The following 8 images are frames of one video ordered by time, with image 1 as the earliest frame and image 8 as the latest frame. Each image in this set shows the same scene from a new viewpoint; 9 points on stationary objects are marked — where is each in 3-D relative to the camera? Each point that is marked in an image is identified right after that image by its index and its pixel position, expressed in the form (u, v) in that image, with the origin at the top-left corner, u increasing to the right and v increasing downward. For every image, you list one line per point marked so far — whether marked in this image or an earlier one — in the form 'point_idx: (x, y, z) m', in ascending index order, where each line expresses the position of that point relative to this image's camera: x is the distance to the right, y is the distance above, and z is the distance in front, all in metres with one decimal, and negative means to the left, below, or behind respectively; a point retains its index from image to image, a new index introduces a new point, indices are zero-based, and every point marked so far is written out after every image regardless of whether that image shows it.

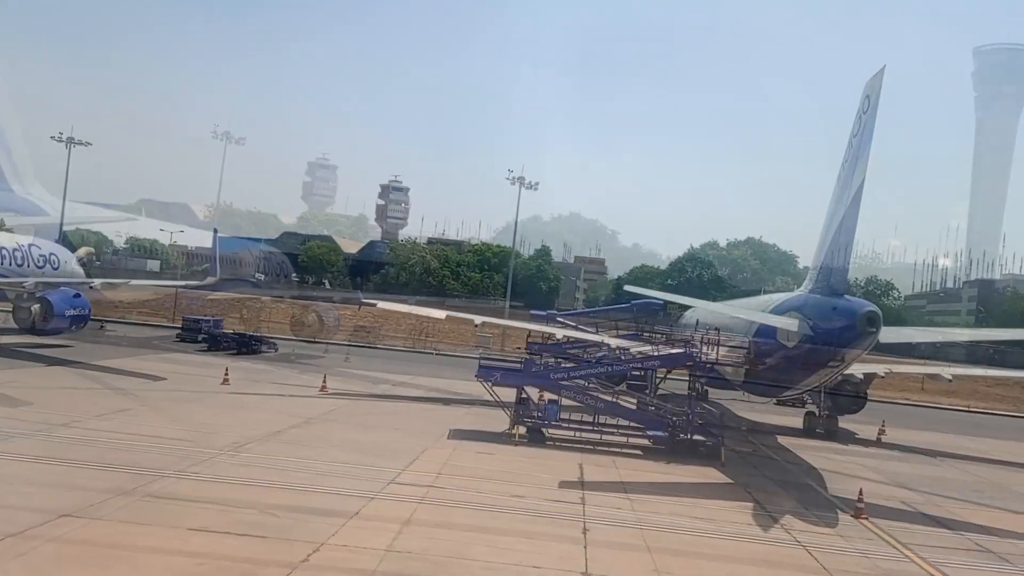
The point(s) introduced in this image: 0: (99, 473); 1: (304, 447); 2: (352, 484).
0: (-7.1, -3.1, +13.0) m
1: (-4.7, -3.6, +17.0) m
2: (-2.9, -3.6, +14.0) m
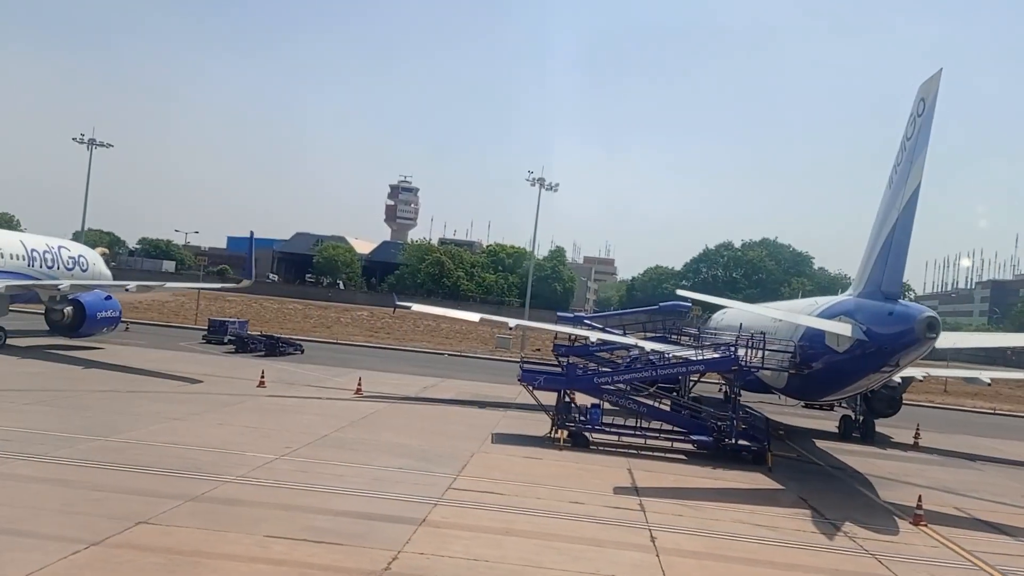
0: (-6.0, -3.2, +13.0) m
1: (-3.5, -3.7, +17.0) m
2: (-1.8, -3.7, +13.9) m
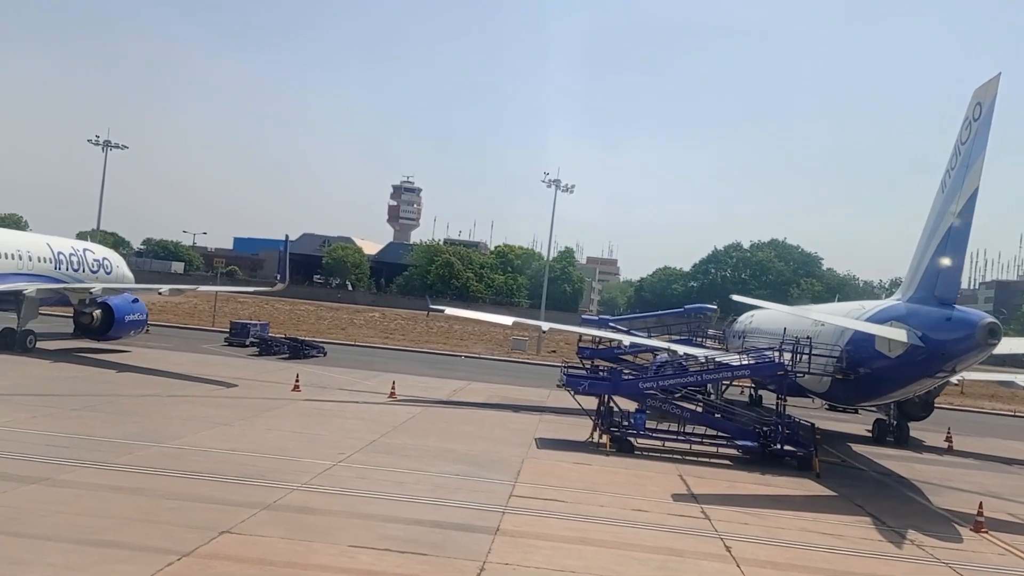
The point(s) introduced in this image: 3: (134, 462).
0: (-4.8, -3.4, +12.9) m
1: (-2.4, -3.8, +16.9) m
2: (-0.7, -3.8, +13.9) m
3: (-7.0, -3.2, +14.0) m
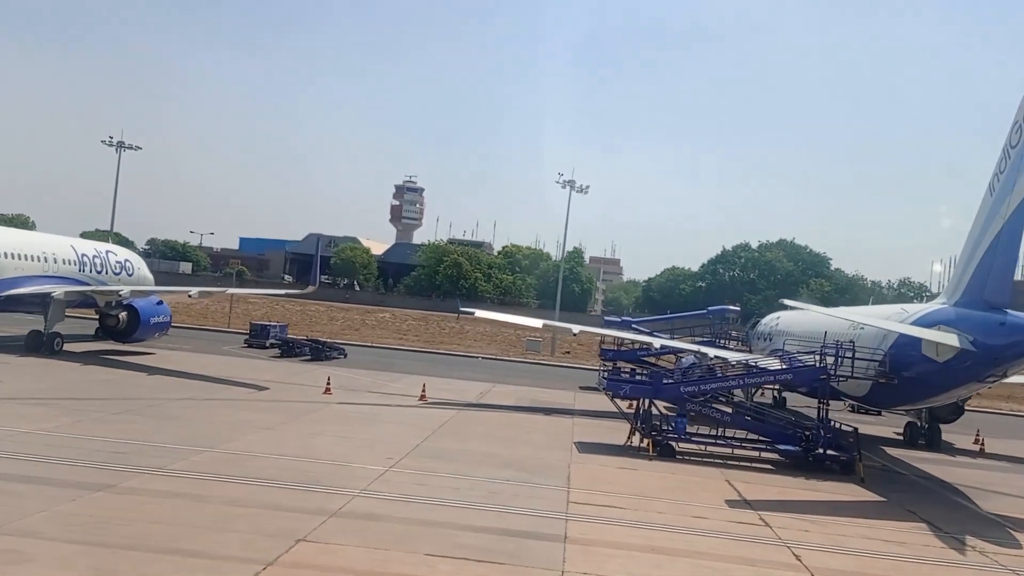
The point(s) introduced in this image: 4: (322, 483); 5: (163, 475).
0: (-3.7, -3.5, +12.9) m
1: (-1.3, -3.9, +16.8) m
2: (+0.4, -3.9, +13.8) m
3: (-5.9, -3.3, +13.9) m
4: (-3.4, -3.6, +13.7) m
5: (-6.1, -3.2, +13.1) m
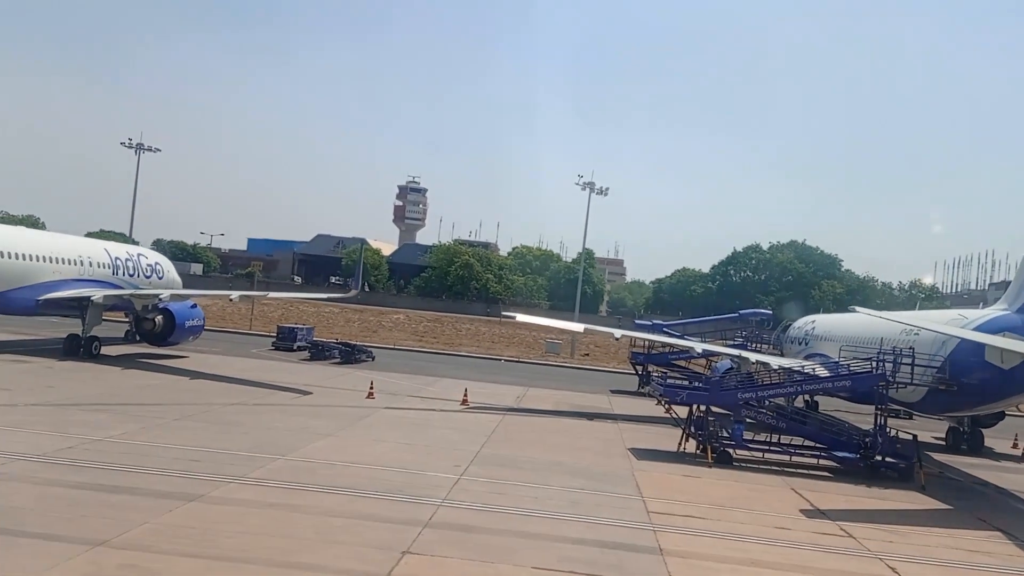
0: (-2.3, -3.6, +12.8) m
1: (+0.2, -4.0, +16.7) m
2: (+1.9, -4.1, +13.7) m
3: (-4.4, -3.5, +13.9) m
4: (-2.0, -3.7, +13.6) m
5: (-4.6, -3.4, +13.0) m
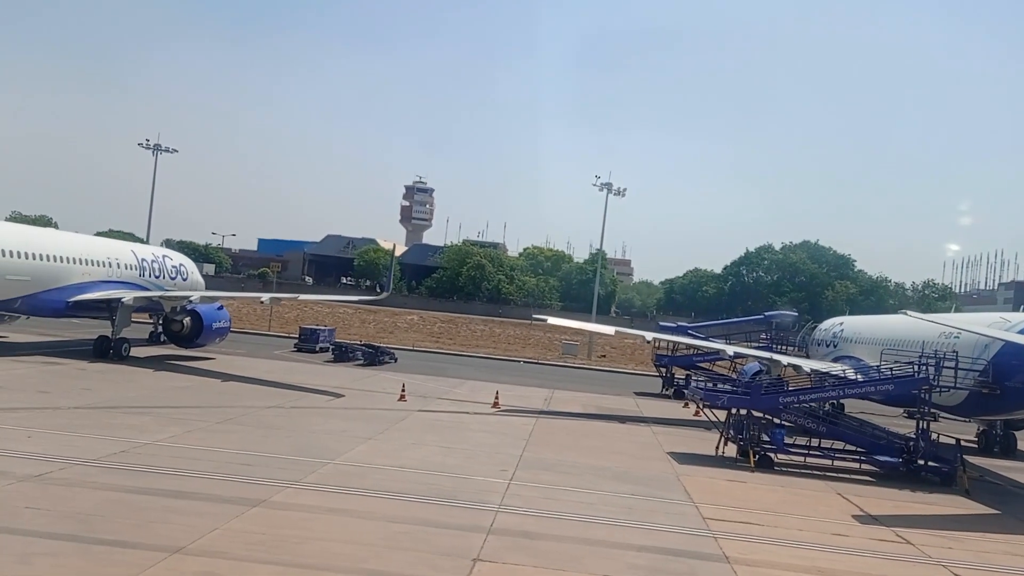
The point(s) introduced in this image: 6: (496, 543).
0: (-1.3, -3.7, +12.7) m
1: (+1.2, -4.1, +16.7) m
2: (+2.9, -4.2, +13.6) m
3: (-3.4, -3.6, +13.9) m
4: (-1.0, -3.8, +13.6) m
5: (-3.6, -3.5, +13.0) m
6: (-0.2, -3.8, +11.1) m
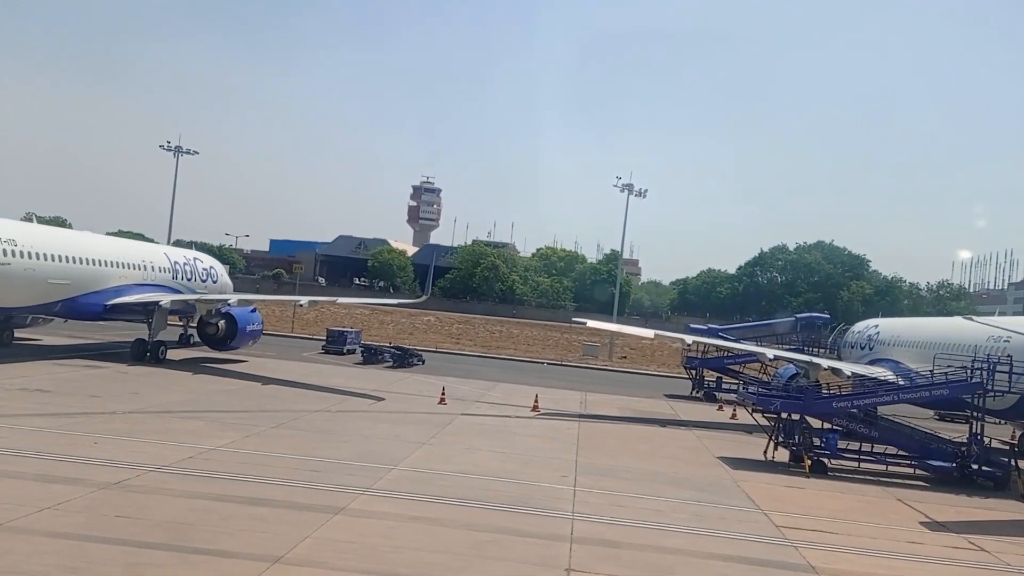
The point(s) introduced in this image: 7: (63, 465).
0: (0.0, -3.8, +12.7) m
1: (+2.6, -4.2, +16.6) m
2: (+4.2, -4.3, +13.5) m
3: (-2.1, -3.7, +13.8) m
4: (+0.3, -3.9, +13.5) m
5: (-2.3, -3.6, +13.0) m
6: (+1.0, -3.9, +11.0) m
7: (-7.8, -3.1, +13.1) m
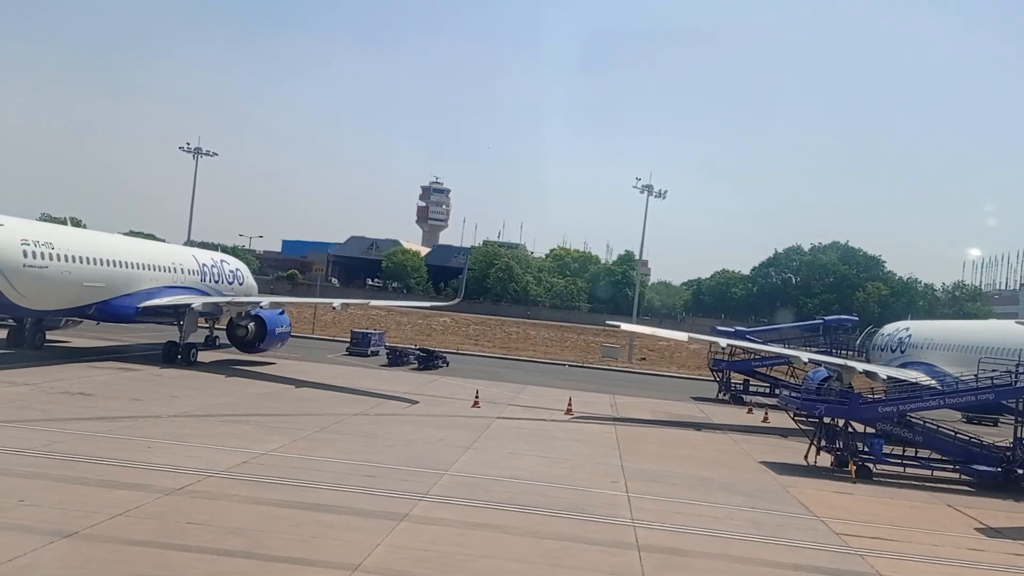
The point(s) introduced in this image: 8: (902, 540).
0: (+1.0, -3.9, +12.6) m
1: (+3.6, -4.3, +16.5) m
2: (+5.2, -4.4, +13.4) m
3: (-1.1, -3.8, +13.8) m
4: (+1.4, -4.0, +13.5) m
5: (-1.3, -3.7, +12.9) m
6: (+2.0, -4.0, +10.9) m
7: (-6.8, -3.2, +13.2) m
8: (+7.0, -4.5, +13.6) m
